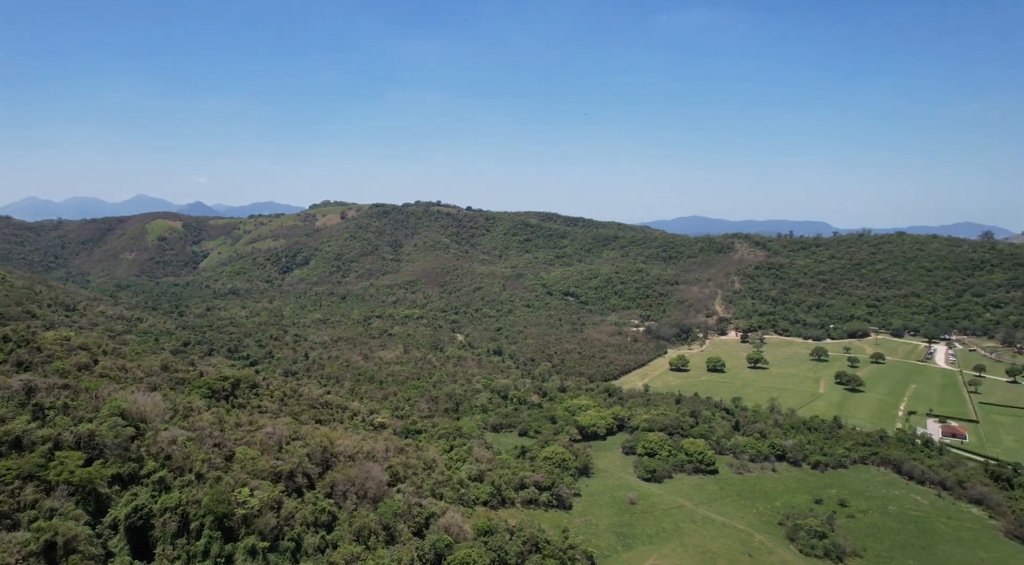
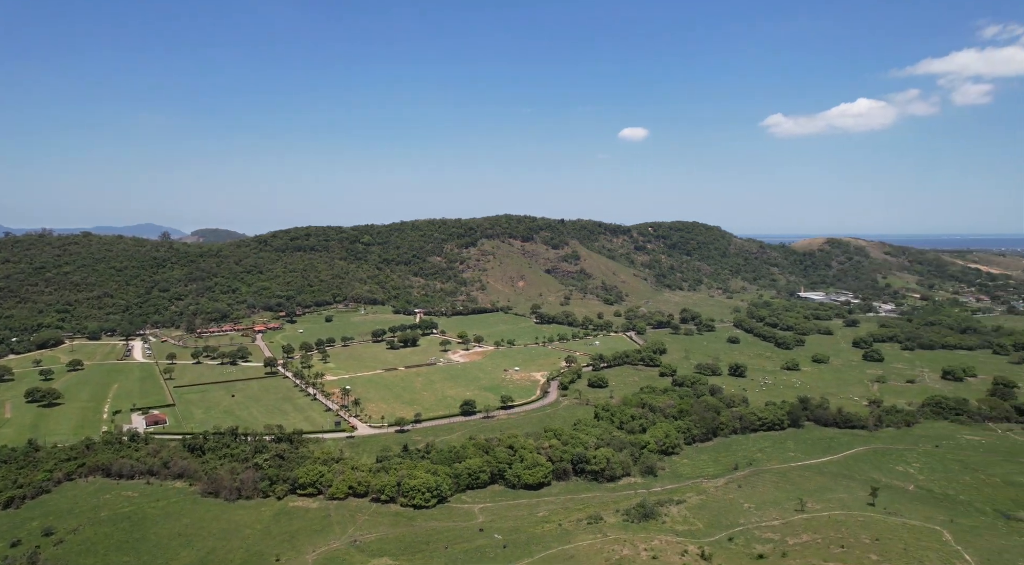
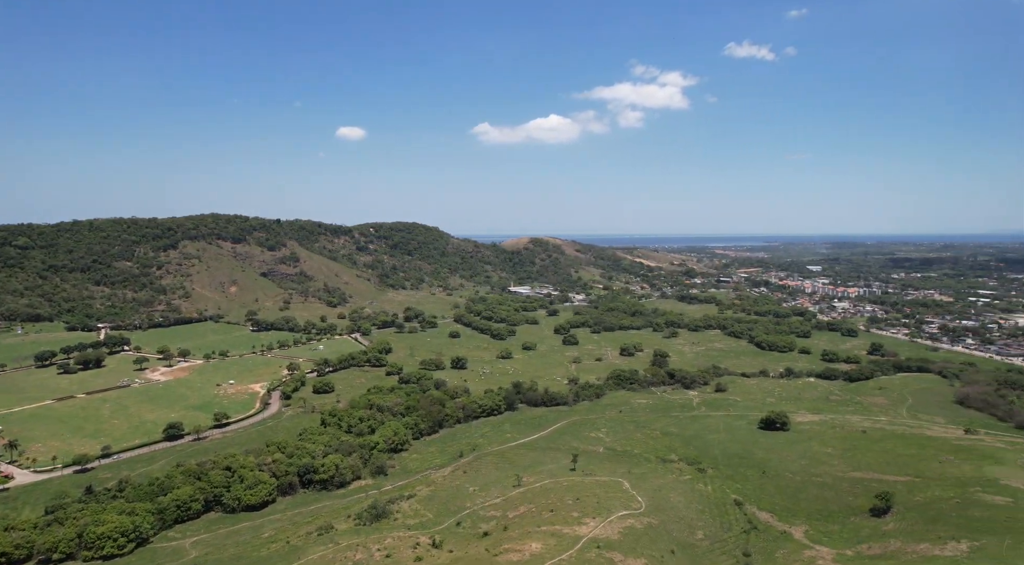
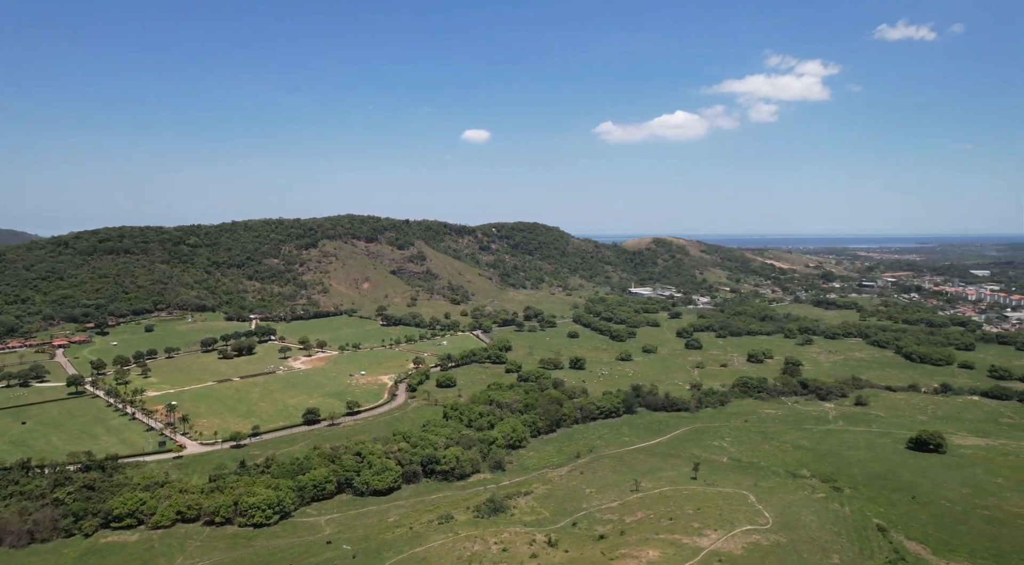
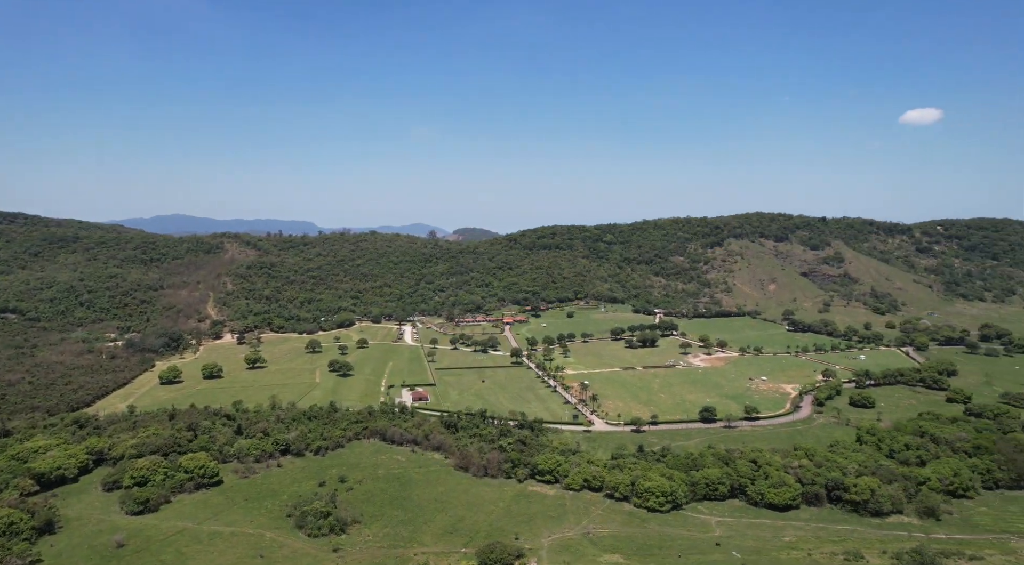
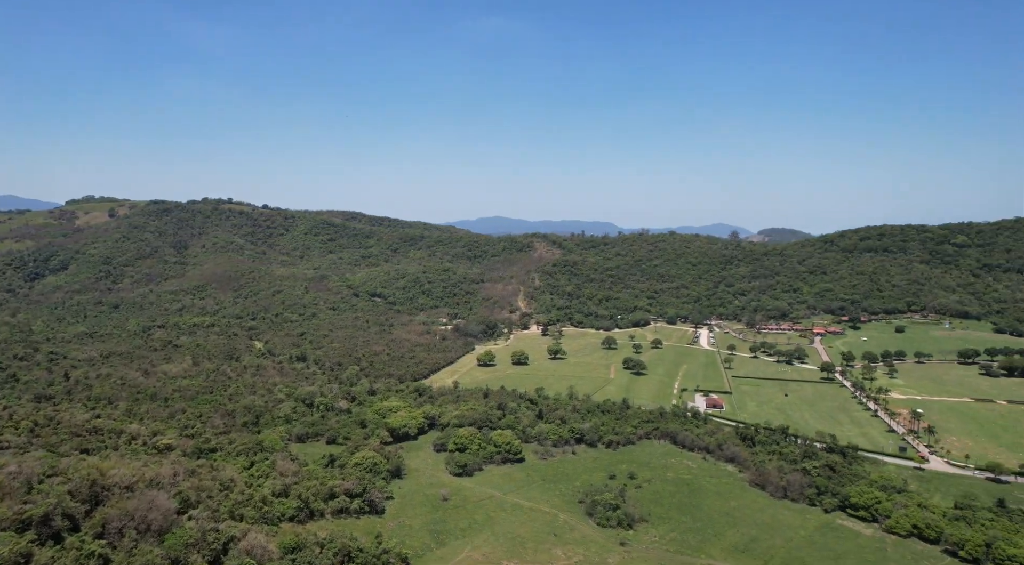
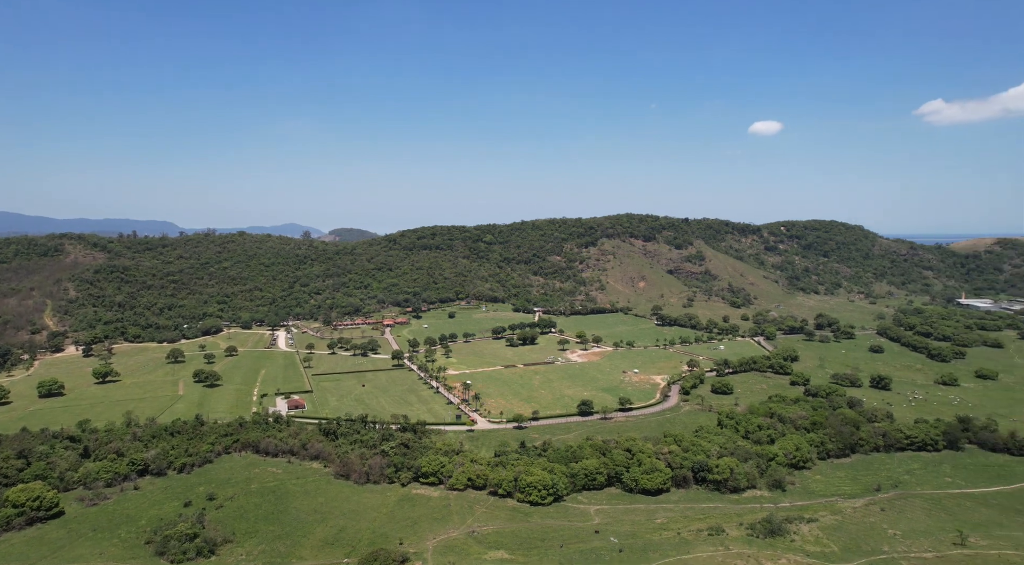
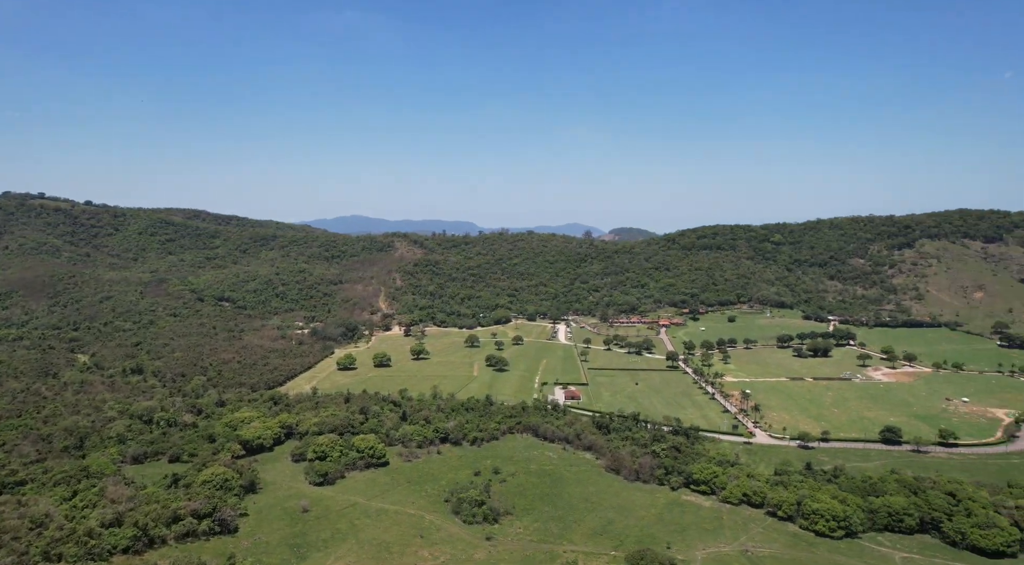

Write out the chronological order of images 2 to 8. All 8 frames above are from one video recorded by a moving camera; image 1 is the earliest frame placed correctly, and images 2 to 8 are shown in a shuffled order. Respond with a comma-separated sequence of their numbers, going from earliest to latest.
6, 8, 5, 7, 2, 4, 3
